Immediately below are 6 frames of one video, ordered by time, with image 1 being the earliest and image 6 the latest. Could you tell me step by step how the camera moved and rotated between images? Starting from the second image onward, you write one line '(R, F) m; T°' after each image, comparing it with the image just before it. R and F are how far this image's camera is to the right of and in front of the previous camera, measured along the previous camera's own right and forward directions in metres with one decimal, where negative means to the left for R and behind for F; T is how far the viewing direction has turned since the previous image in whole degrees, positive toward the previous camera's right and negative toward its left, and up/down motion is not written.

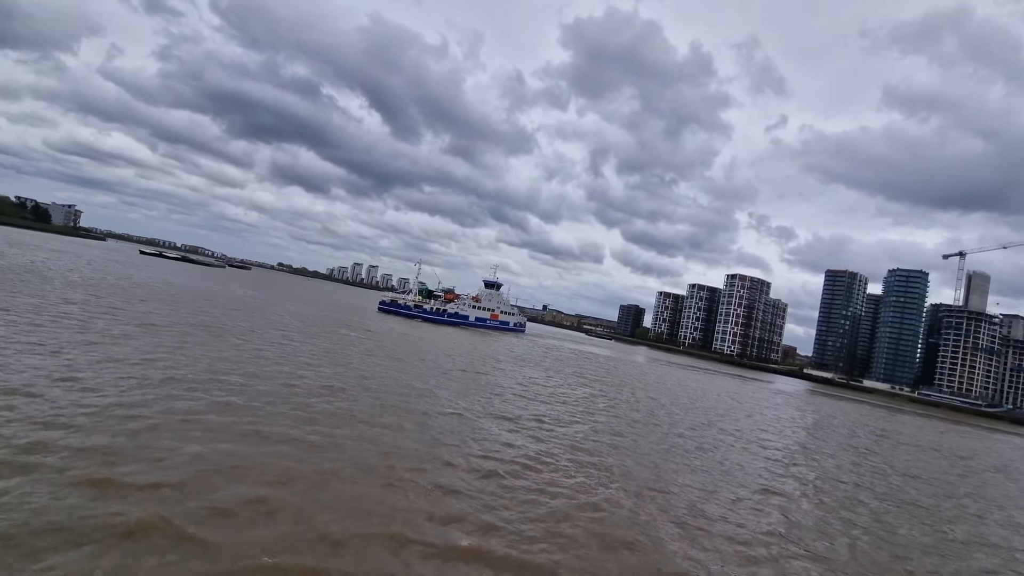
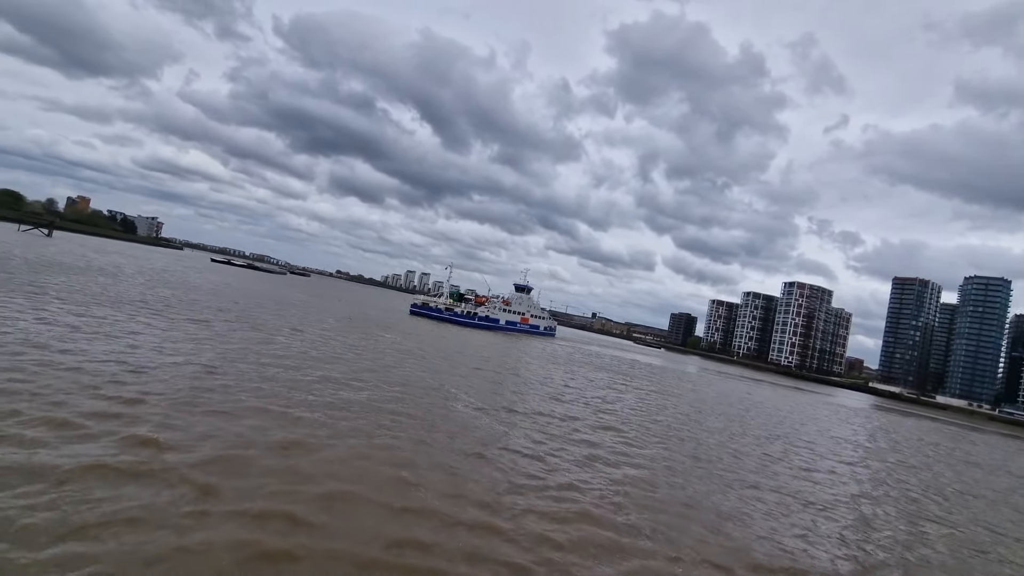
(+2.0, -0.8) m; -6°
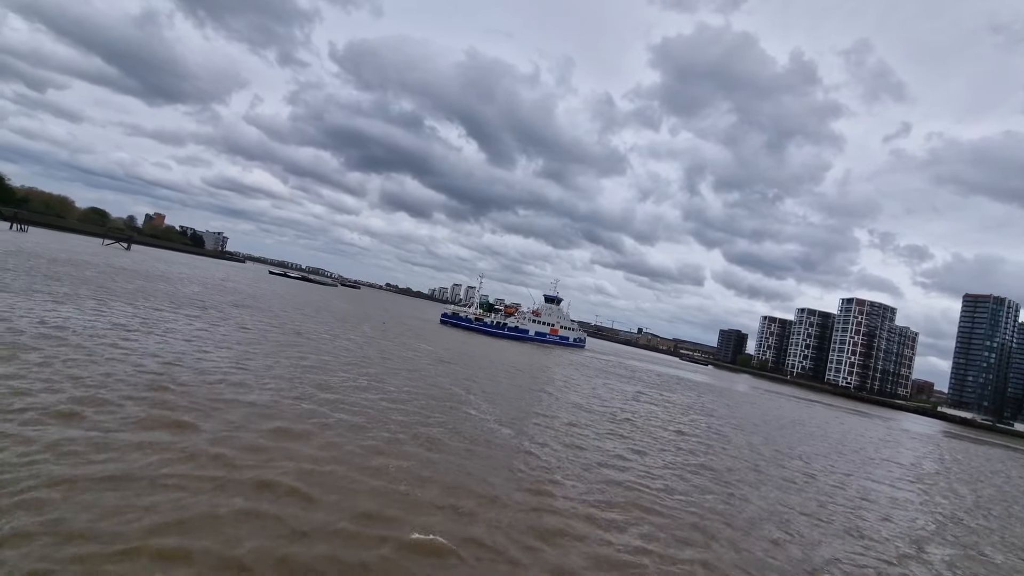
(+1.6, -0.7) m; -5°
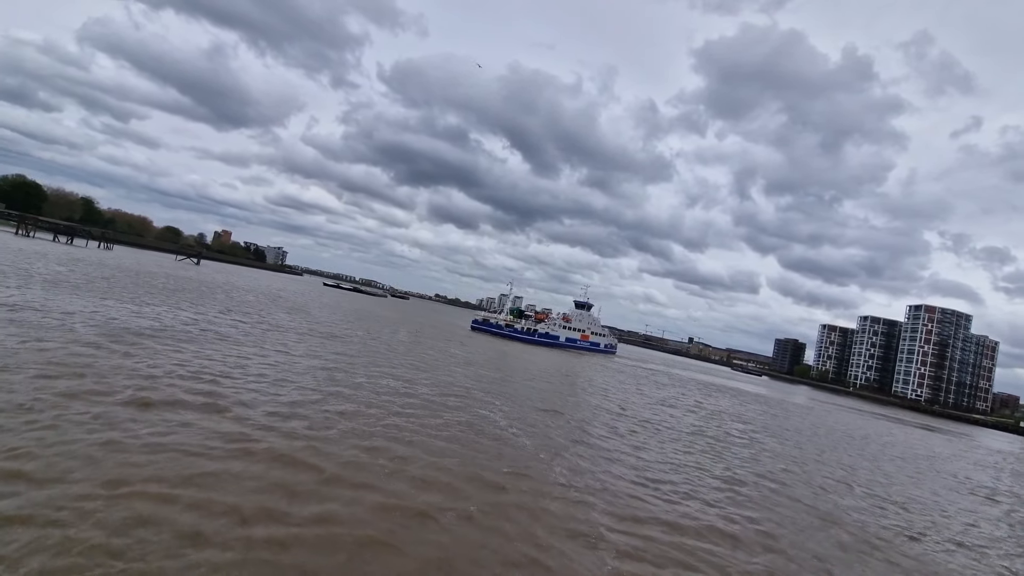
(+1.7, -0.8) m; -6°
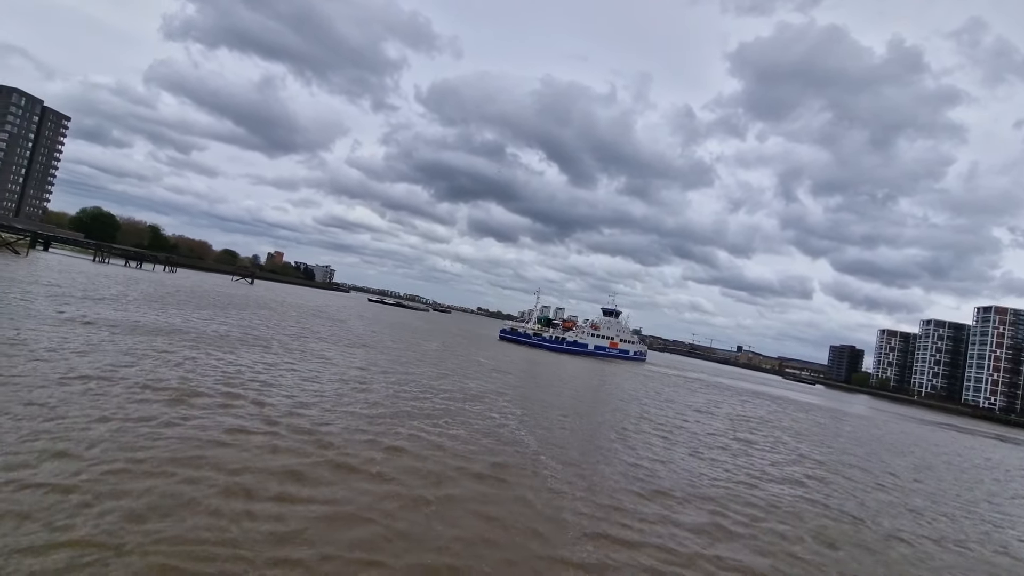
(+1.5, -0.7) m; -5°
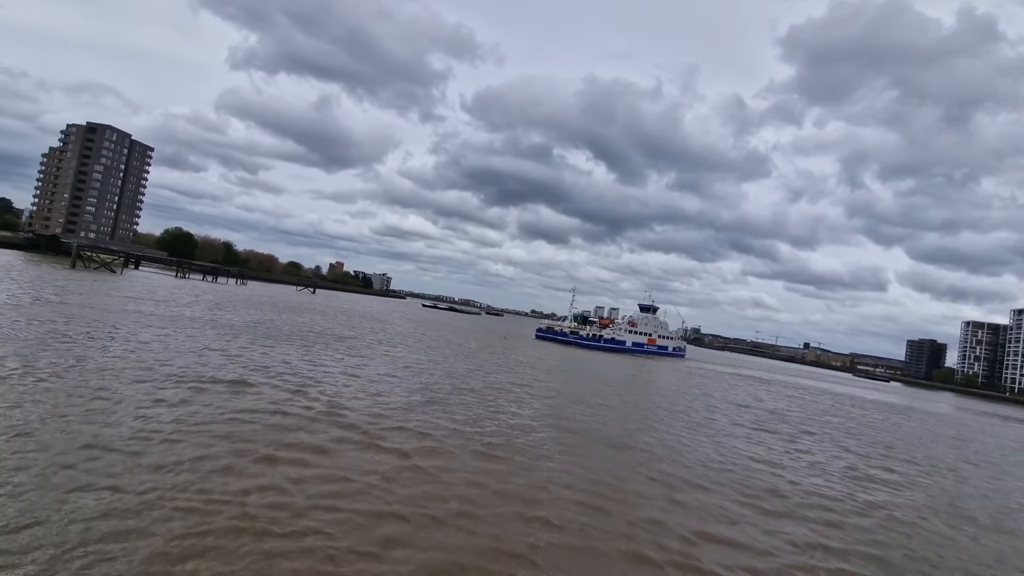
(+1.8, -0.9) m; -6°
